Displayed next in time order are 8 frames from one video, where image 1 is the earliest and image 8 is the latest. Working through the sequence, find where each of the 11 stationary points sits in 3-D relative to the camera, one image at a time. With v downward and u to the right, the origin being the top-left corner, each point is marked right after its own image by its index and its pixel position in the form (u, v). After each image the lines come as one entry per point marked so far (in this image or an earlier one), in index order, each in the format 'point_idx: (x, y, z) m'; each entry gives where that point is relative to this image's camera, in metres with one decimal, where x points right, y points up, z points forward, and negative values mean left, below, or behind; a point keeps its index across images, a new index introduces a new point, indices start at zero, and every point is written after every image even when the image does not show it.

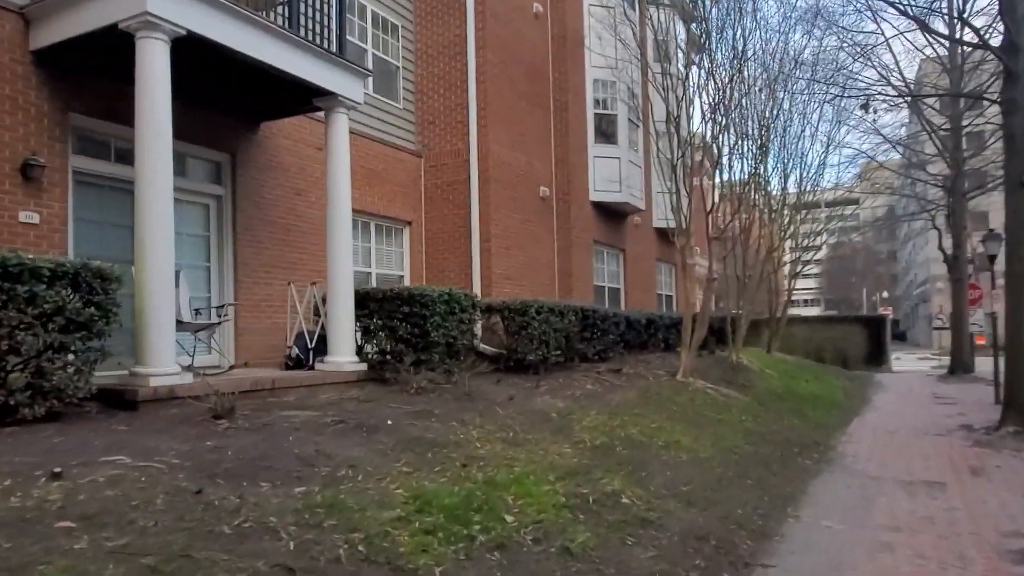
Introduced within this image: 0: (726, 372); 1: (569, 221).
0: (+4.7, -1.9, +16.4) m
1: (+1.2, +1.5, +15.9) m
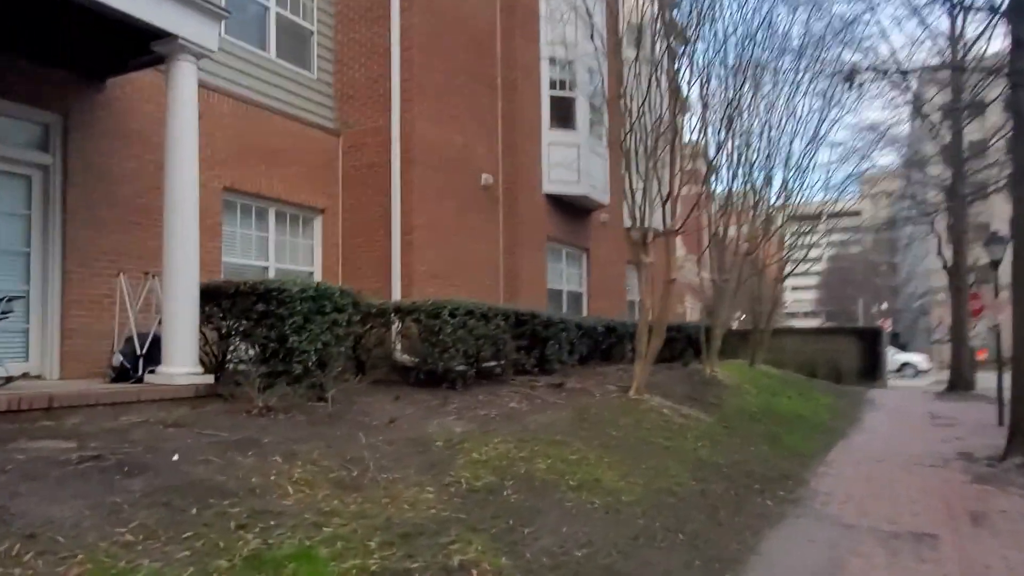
0: (+3.6, -2.0, +14.4) m
1: (+0.1, +1.4, +14.0) m
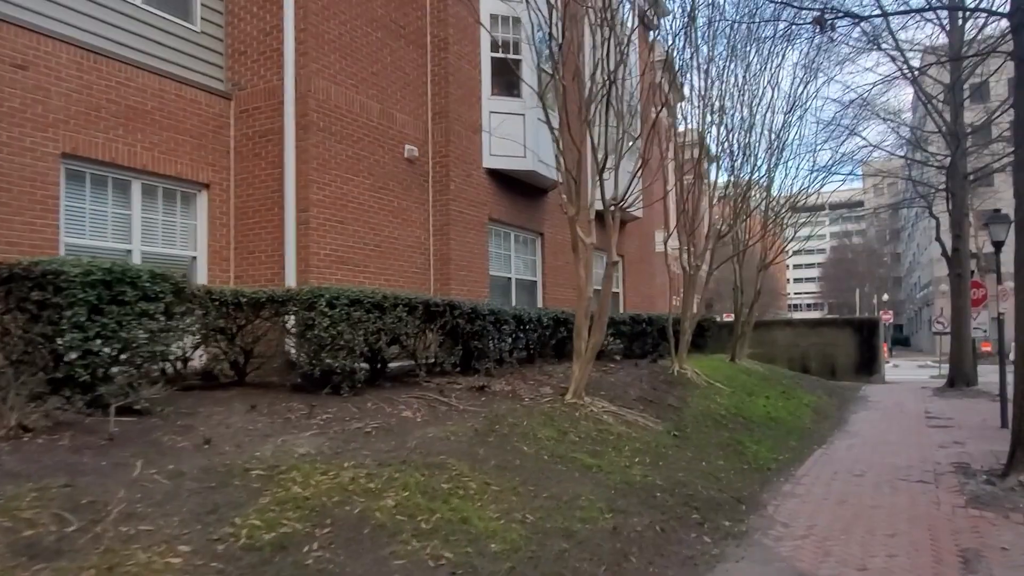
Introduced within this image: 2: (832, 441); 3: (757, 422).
0: (+2.4, -1.8, +12.7) m
1: (-1.1, +1.6, +12.3) m
2: (+5.7, -2.8, +13.1) m
3: (+4.3, -2.4, +12.9) m
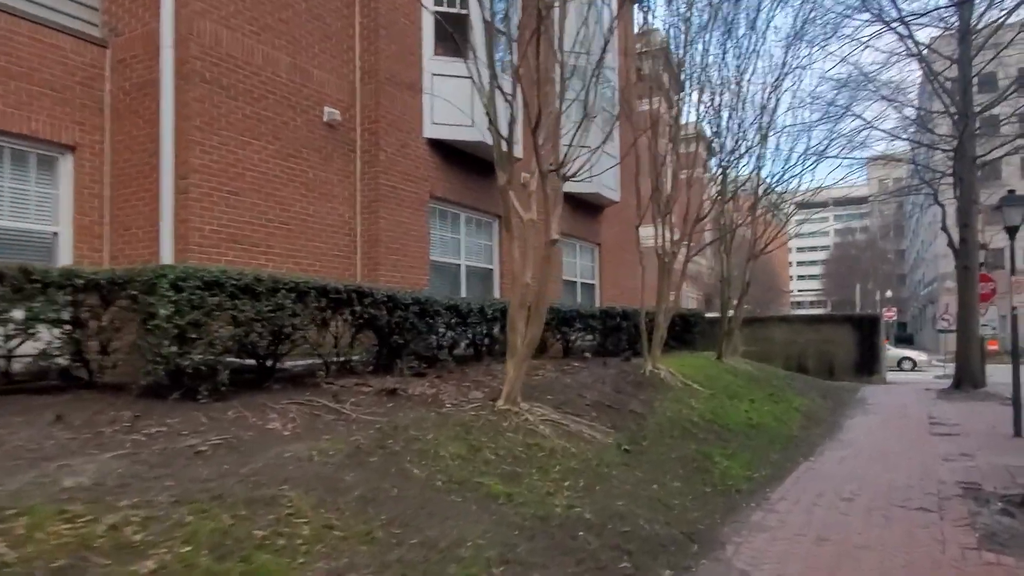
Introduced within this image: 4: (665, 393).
0: (+1.5, -1.6, +11.1) m
1: (-2.0, +1.8, +10.7) m
2: (+4.8, -2.6, +11.5) m
3: (+3.4, -2.2, +11.2) m
4: (+2.6, -1.8, +12.3) m
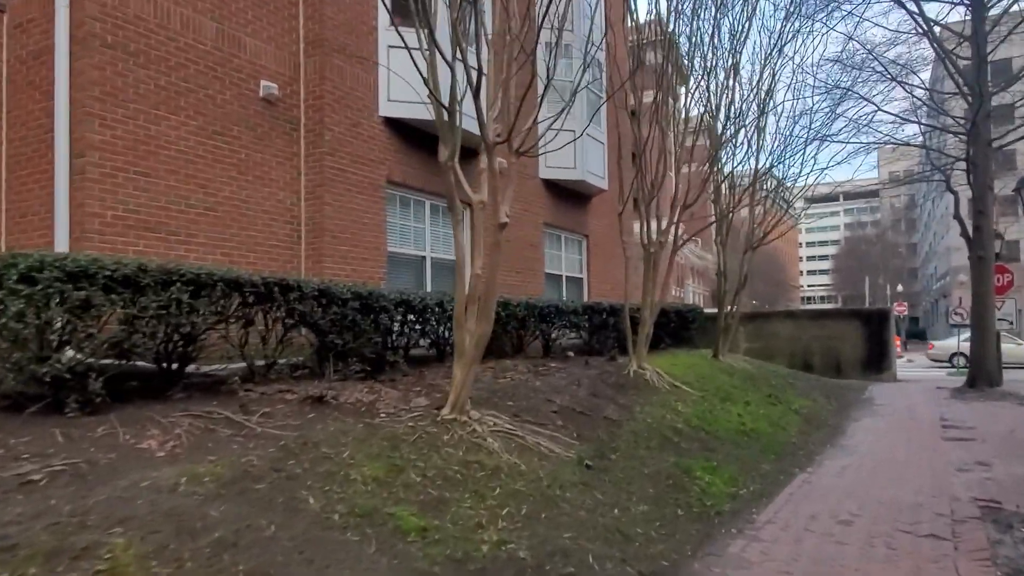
0: (+1.0, -1.5, +10.0) m
1: (-2.5, +1.9, +9.6) m
2: (+4.4, -2.5, +10.4) m
3: (+2.9, -2.1, +10.1) m
4: (+2.1, -1.7, +11.2) m
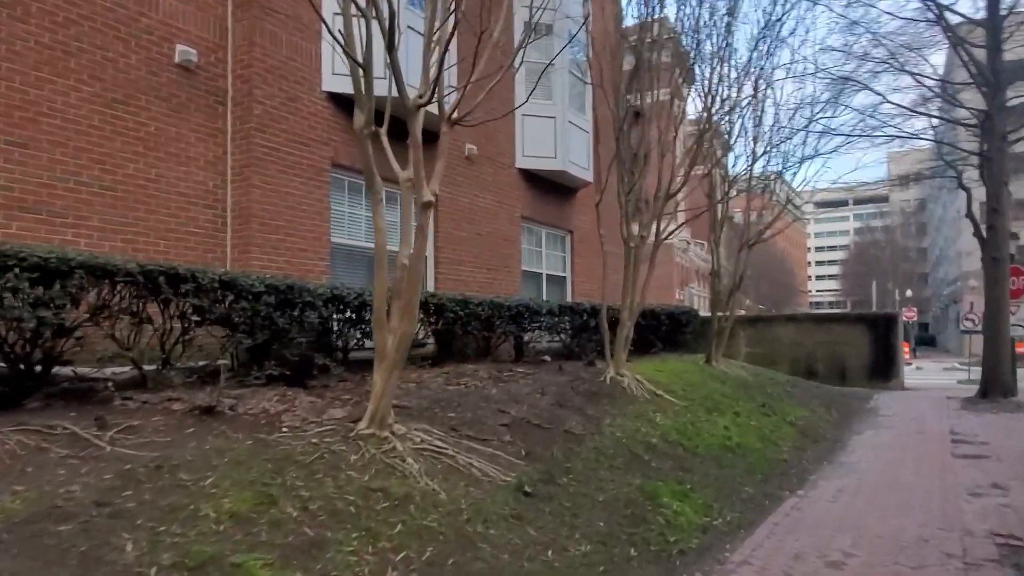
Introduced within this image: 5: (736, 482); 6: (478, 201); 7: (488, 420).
0: (+0.5, -1.4, +8.8) m
1: (-3.0, +2.0, +8.5) m
2: (+3.8, -2.4, +9.2) m
3: (+2.3, -2.0, +8.9) m
4: (+1.5, -1.6, +10.1) m
5: (+2.5, -2.2, +8.2) m
6: (-0.6, +1.5, +12.7) m
7: (-0.2, -1.4, +7.6) m
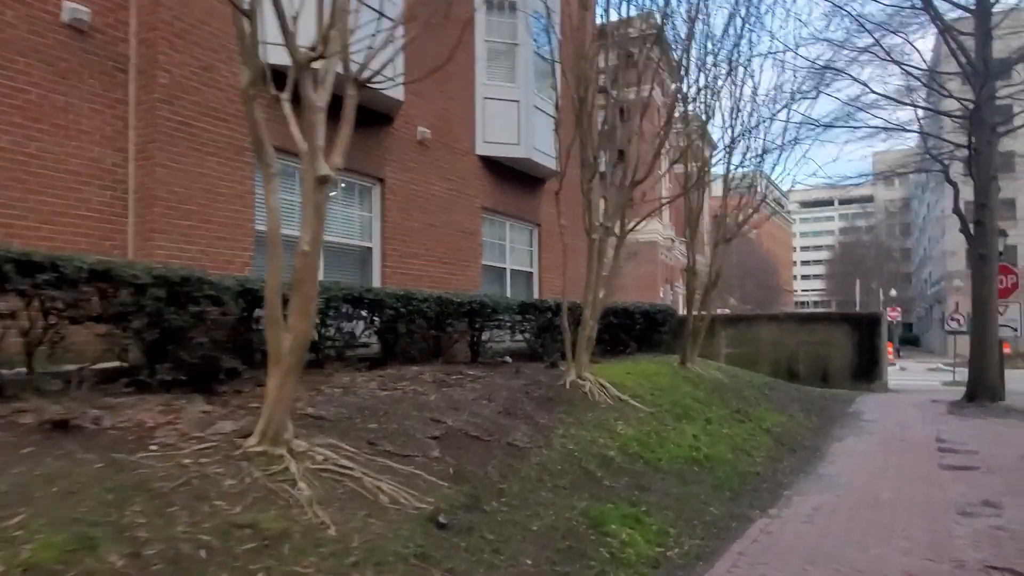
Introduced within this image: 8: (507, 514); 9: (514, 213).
0: (-0.2, -1.4, +7.9) m
1: (-3.6, +2.1, +7.5) m
2: (+3.1, -2.4, +8.3) m
3: (+1.7, -2.0, +8.0) m
4: (+0.9, -1.6, +9.2) m
5: (+1.9, -2.1, +7.3) m
6: (-1.3, +1.6, +11.8) m
7: (-0.9, -1.3, +6.6) m
8: (0.0, -1.7, +5.5) m
9: (0.0, +1.5, +14.1) m
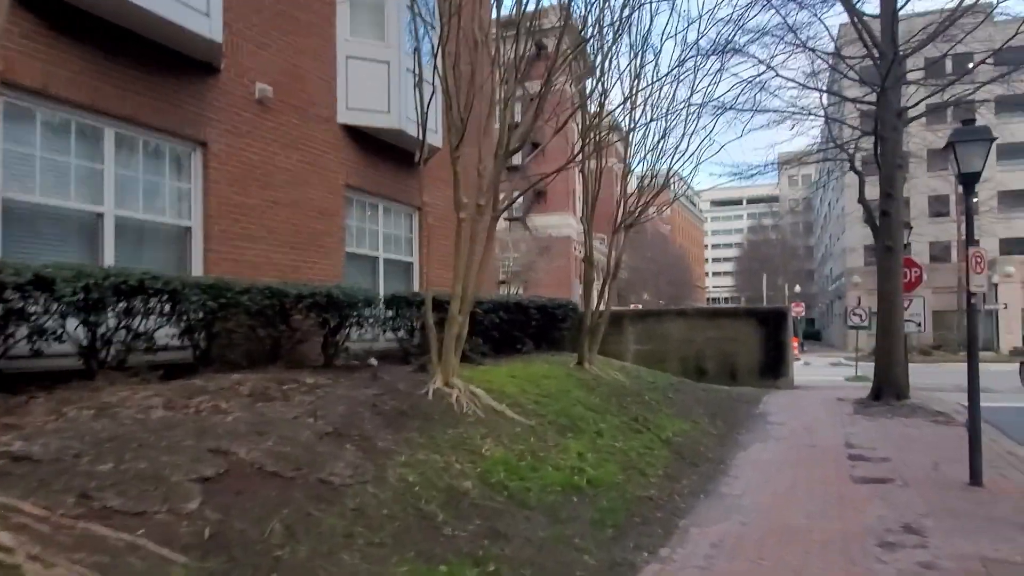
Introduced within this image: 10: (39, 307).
0: (-1.6, -1.3, +6.1) m
1: (-5.0, +2.2, +5.3) m
2: (+1.6, -2.3, +6.8) m
3: (+0.2, -1.9, +6.4) m
4: (-0.7, -1.4, +7.5) m
5: (+0.5, -2.0, +5.8) m
6: (-3.2, +1.7, +9.8) m
7: (-2.2, -1.2, +4.7) m
8: (-1.2, -1.6, +3.7) m
9: (-2.1, +1.6, +12.3) m
10: (-3.7, -0.2, +5.9) m
